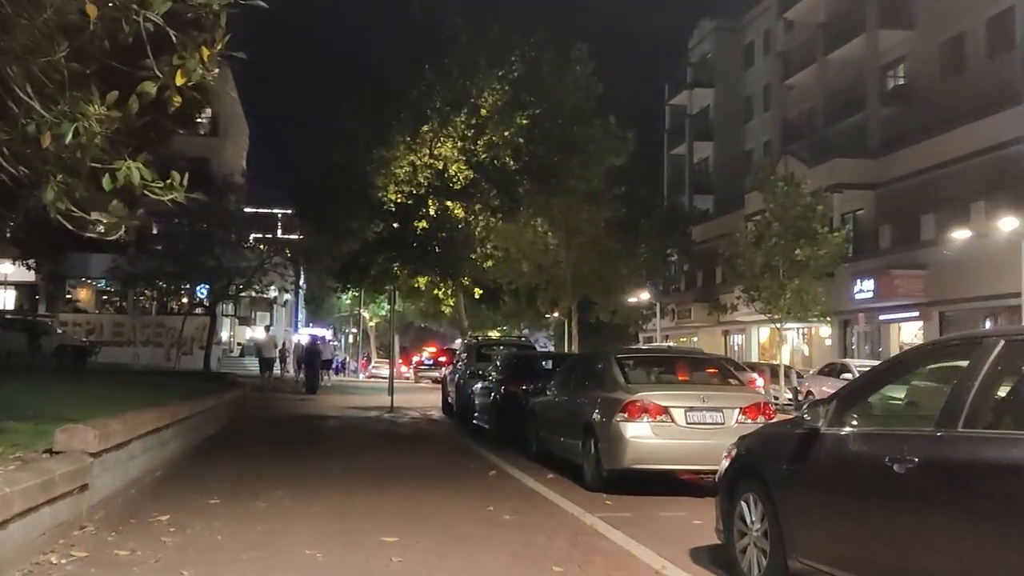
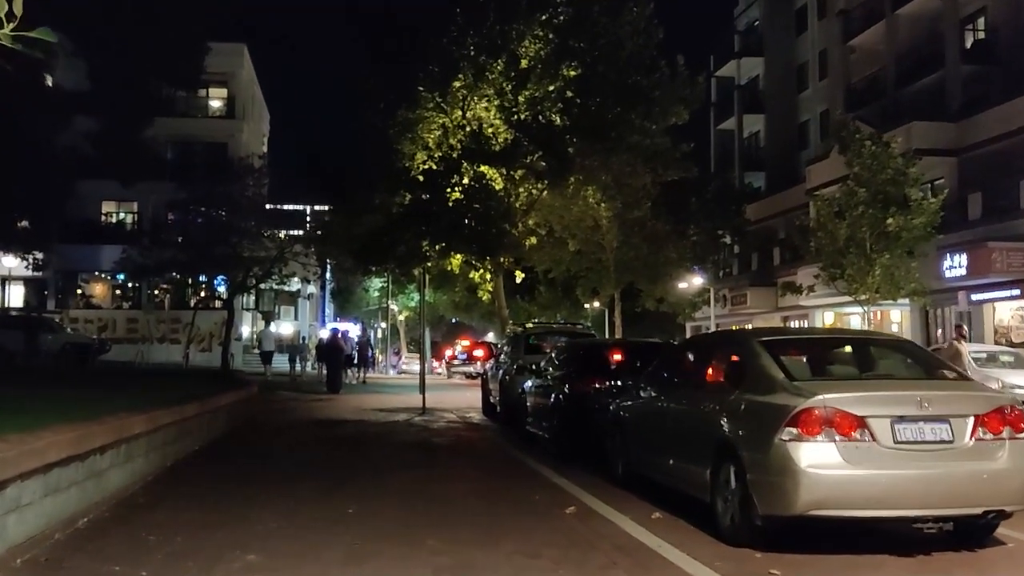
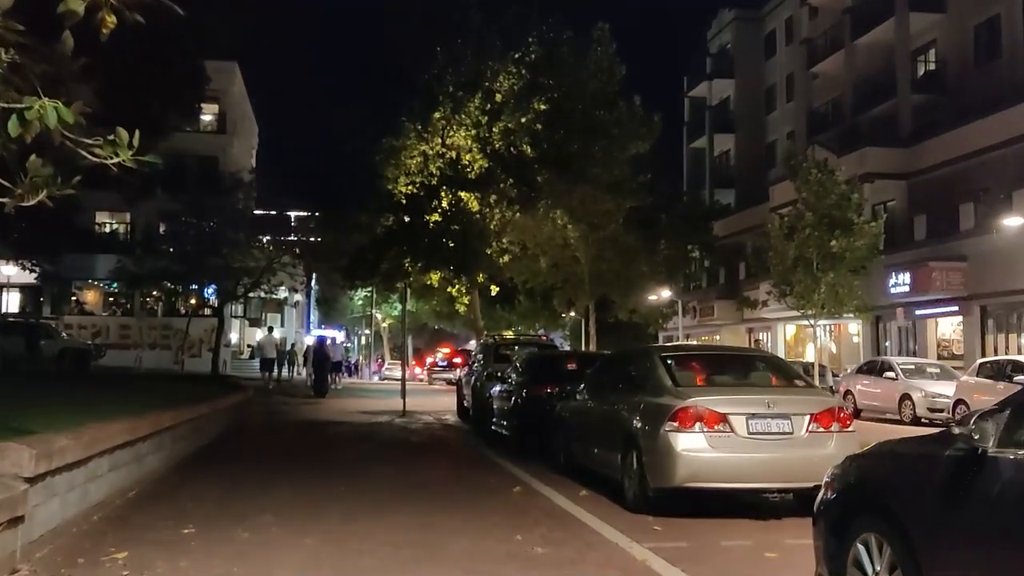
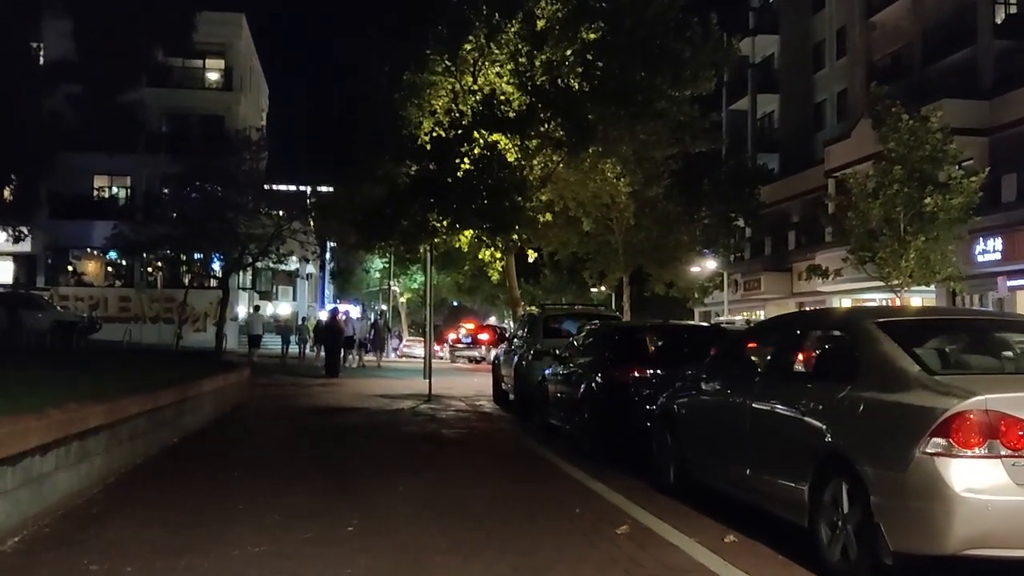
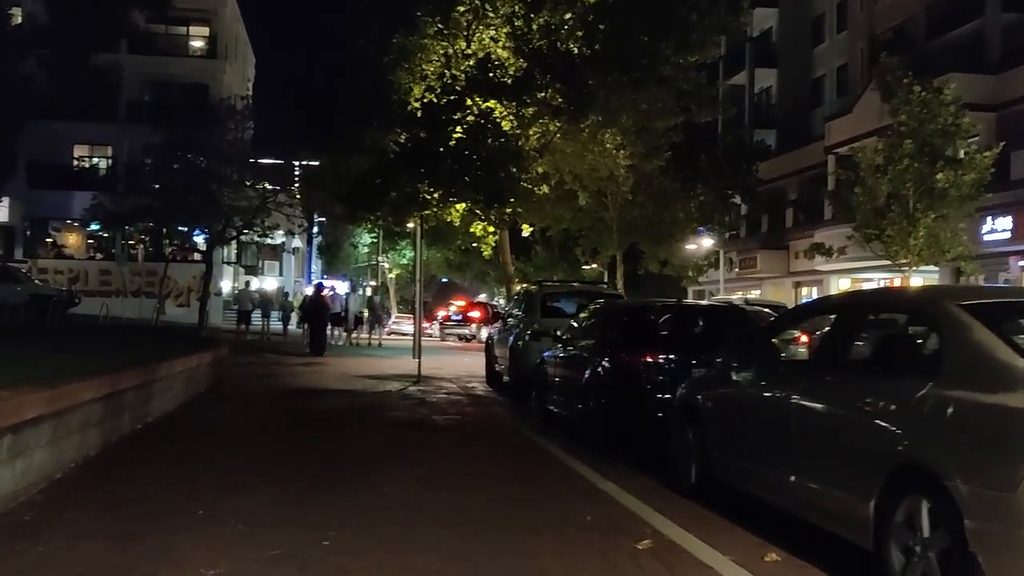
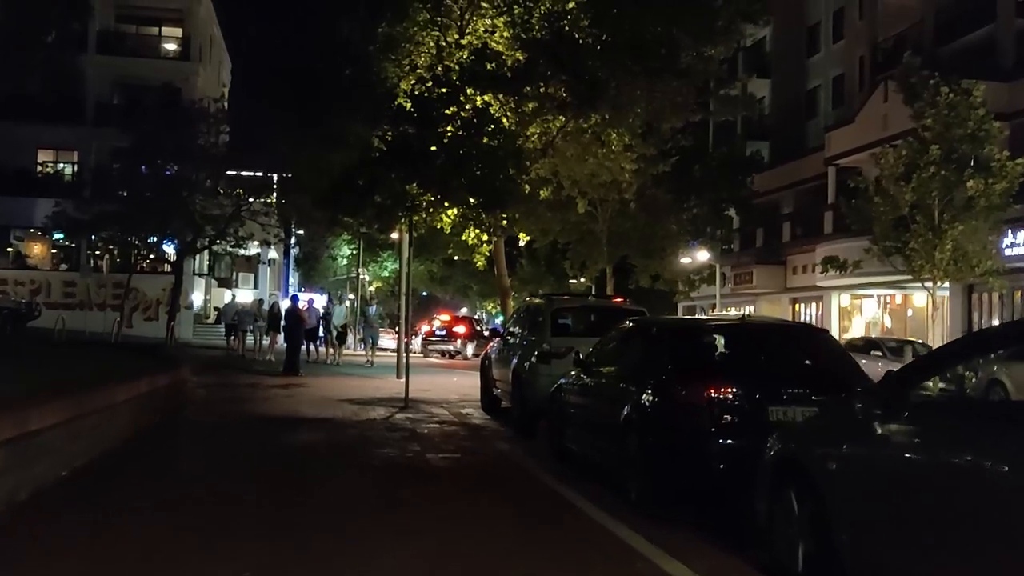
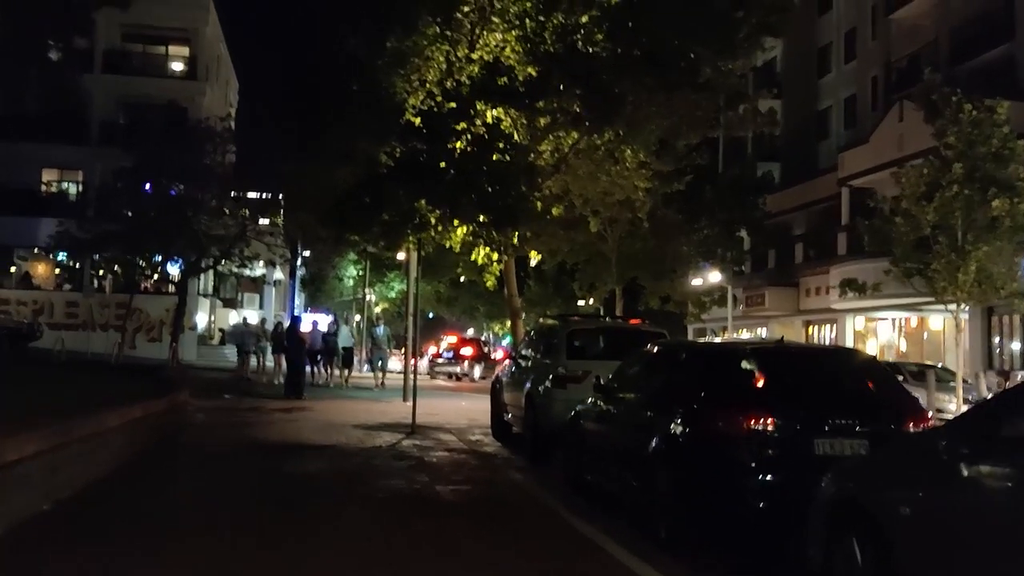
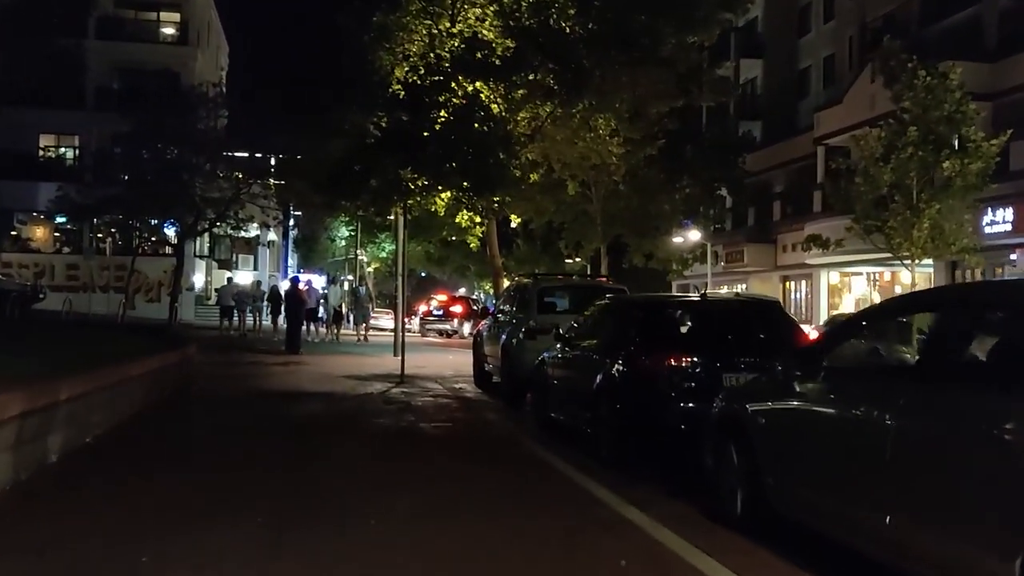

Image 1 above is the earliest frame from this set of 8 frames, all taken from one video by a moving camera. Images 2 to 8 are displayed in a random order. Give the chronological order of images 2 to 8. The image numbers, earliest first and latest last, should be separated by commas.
3, 2, 4, 5, 8, 6, 7
